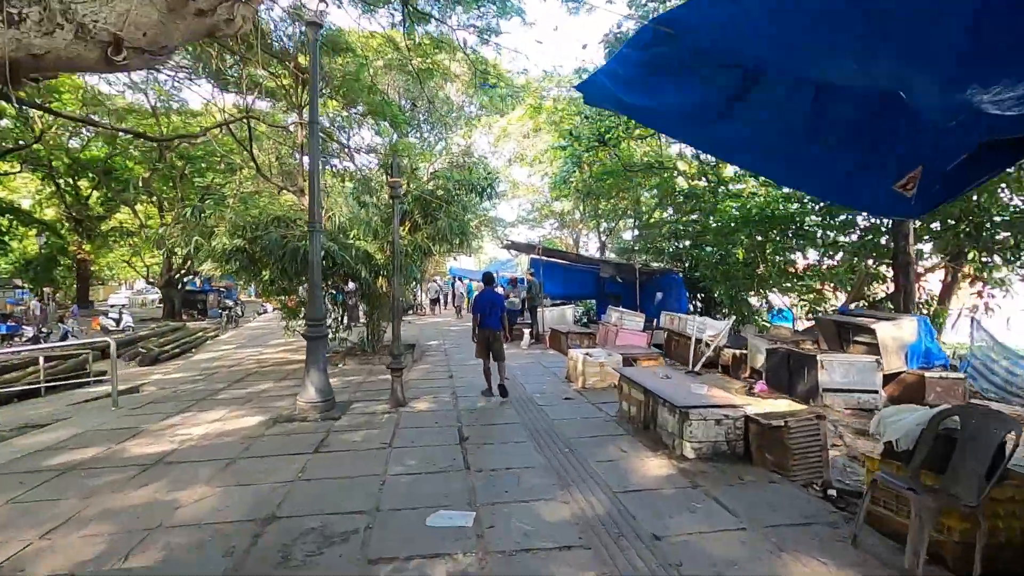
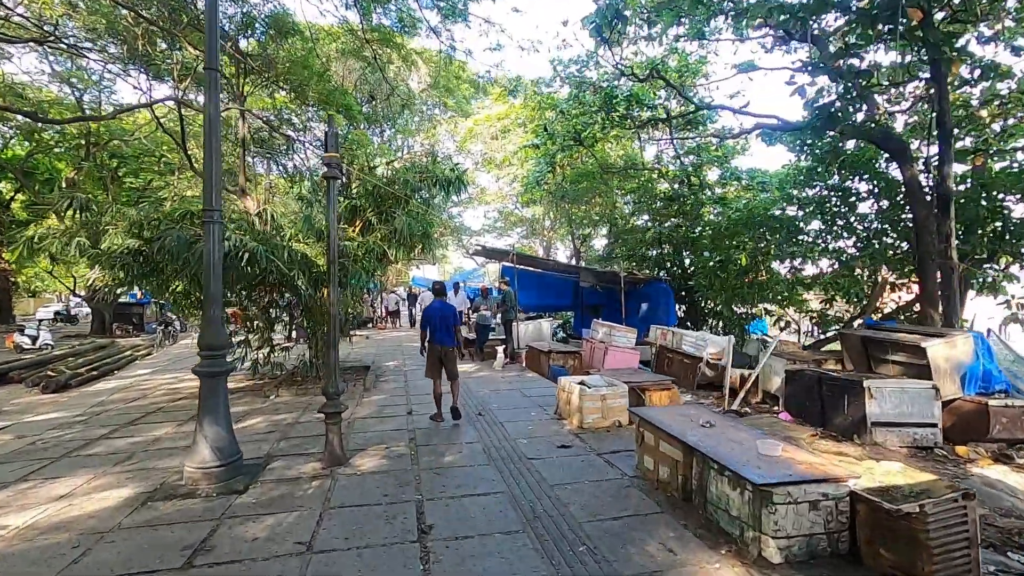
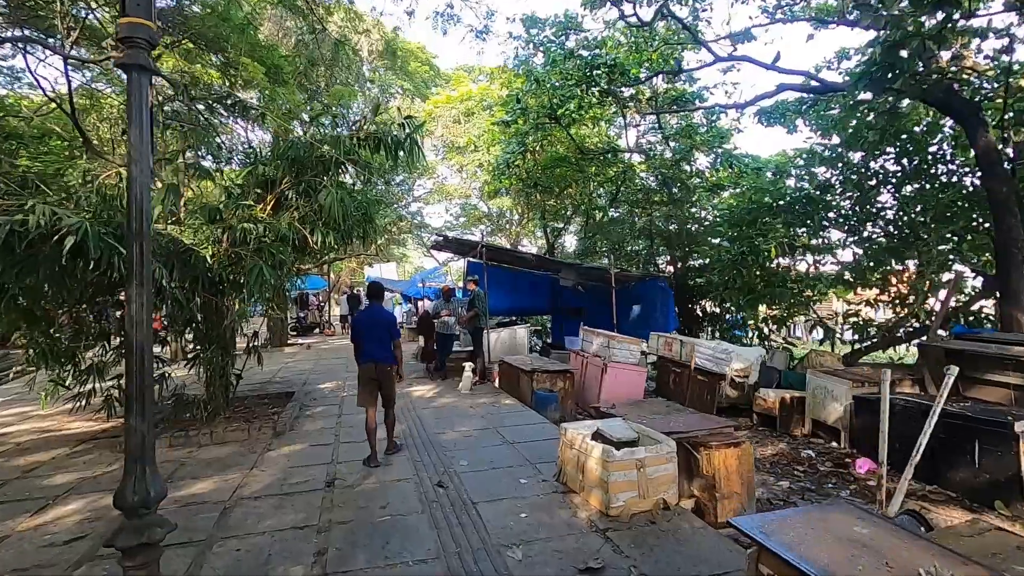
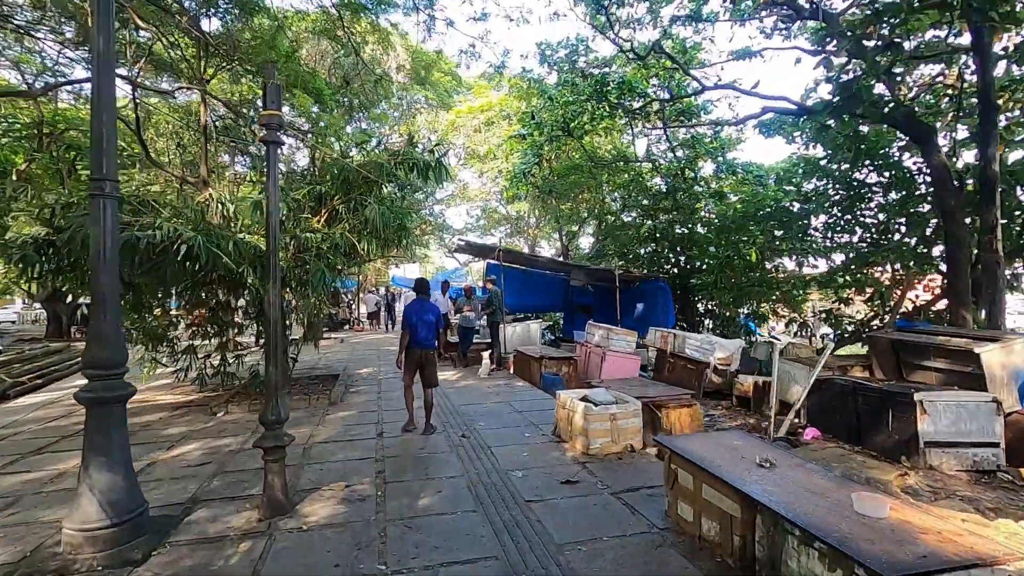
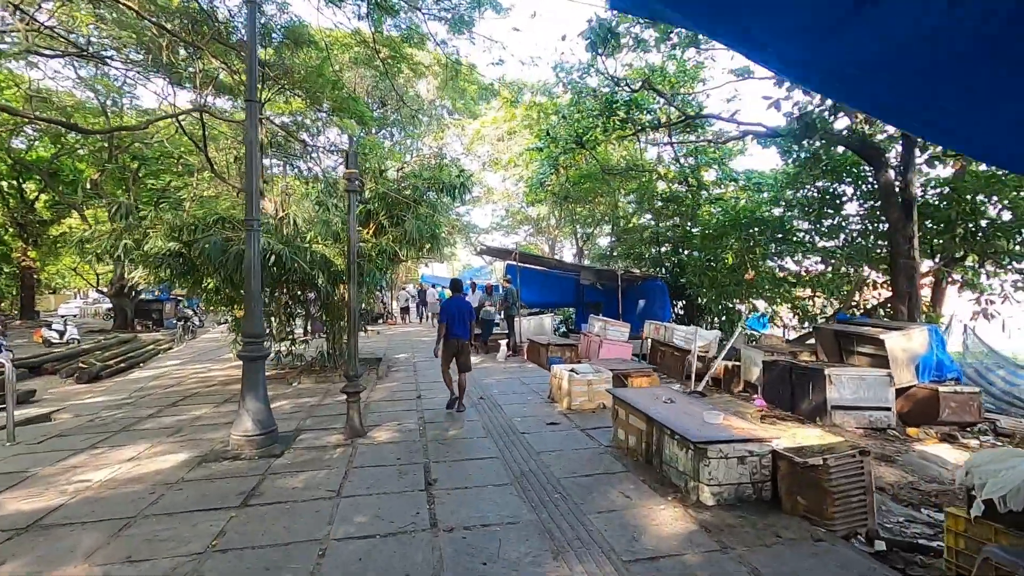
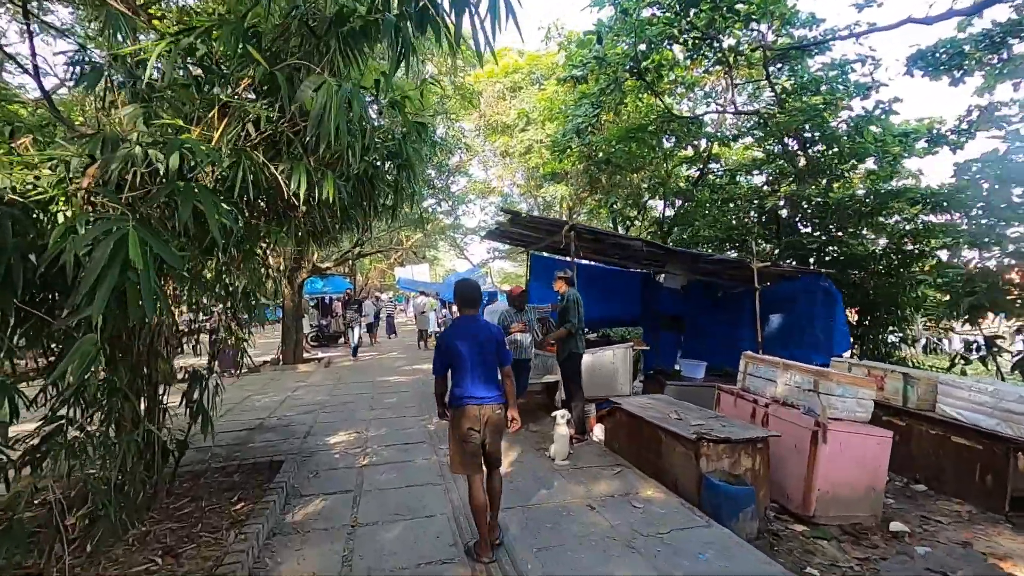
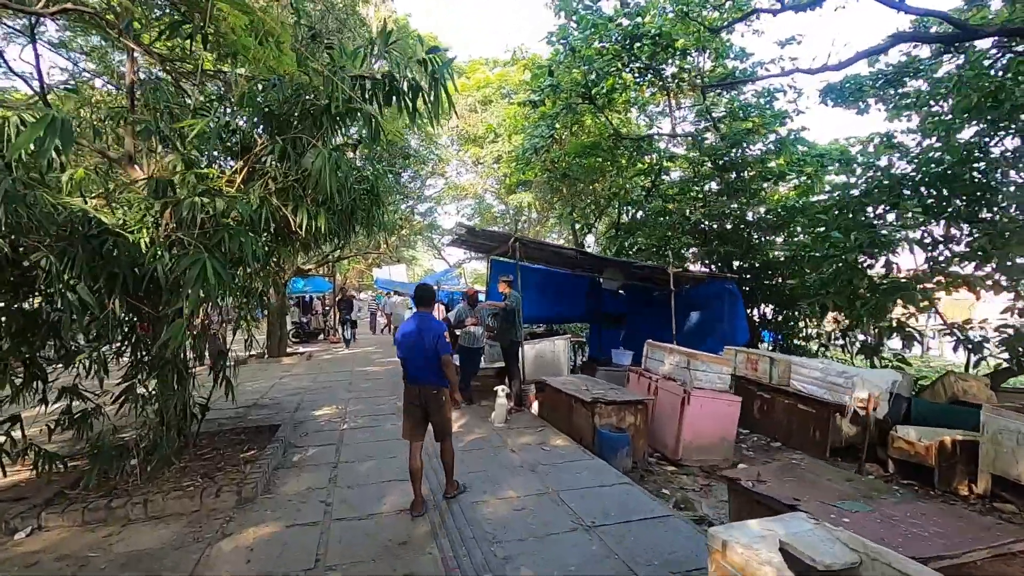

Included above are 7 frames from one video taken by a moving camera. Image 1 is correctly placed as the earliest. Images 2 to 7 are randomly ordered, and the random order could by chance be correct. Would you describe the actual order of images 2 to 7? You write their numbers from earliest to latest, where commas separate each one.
5, 2, 4, 3, 7, 6
